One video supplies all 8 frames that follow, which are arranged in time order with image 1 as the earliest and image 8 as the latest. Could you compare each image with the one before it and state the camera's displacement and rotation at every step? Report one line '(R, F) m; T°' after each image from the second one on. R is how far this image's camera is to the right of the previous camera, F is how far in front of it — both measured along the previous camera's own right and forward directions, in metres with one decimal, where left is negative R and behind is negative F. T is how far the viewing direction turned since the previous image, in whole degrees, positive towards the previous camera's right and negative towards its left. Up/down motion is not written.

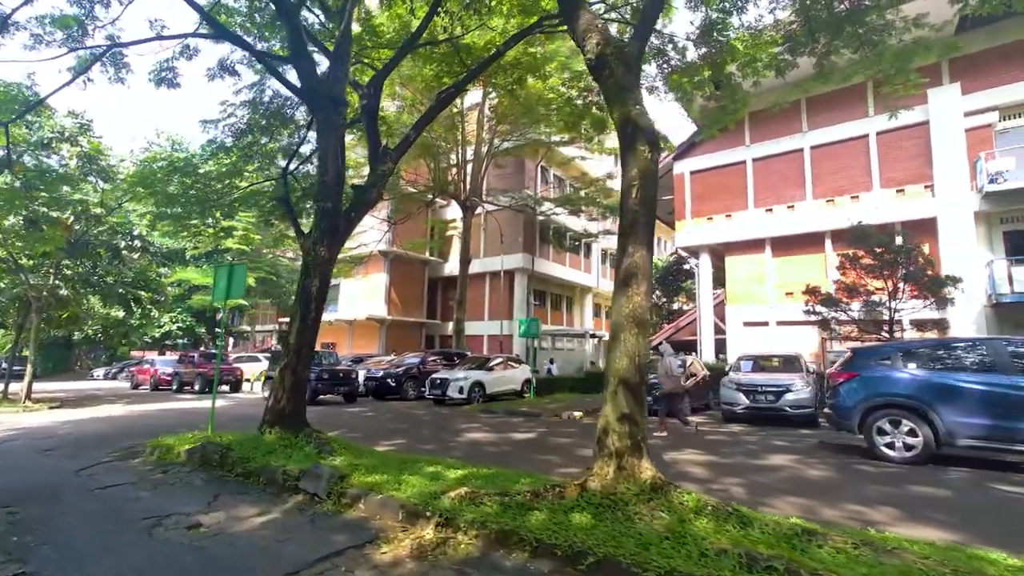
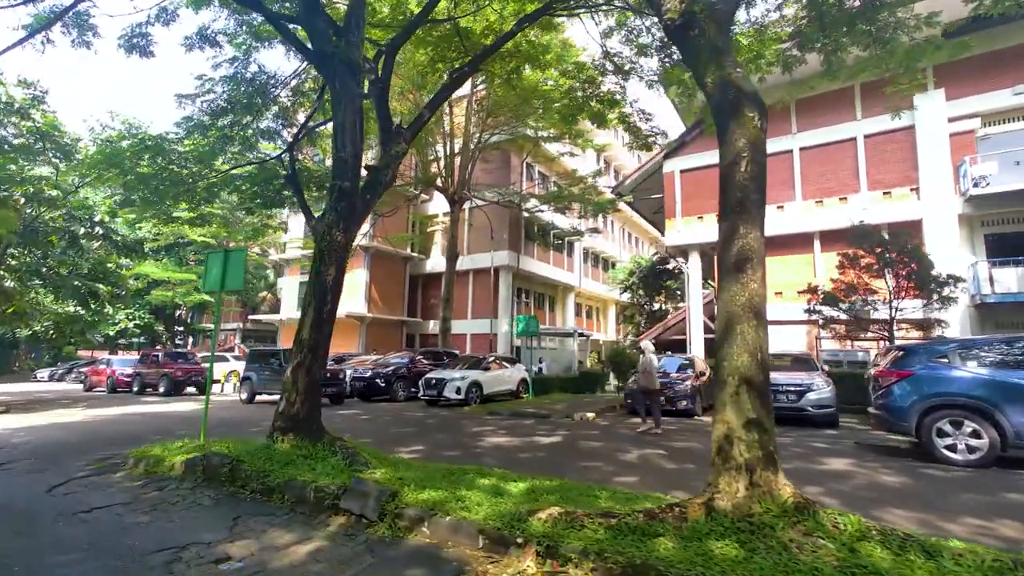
(-0.9, +0.6) m; +4°
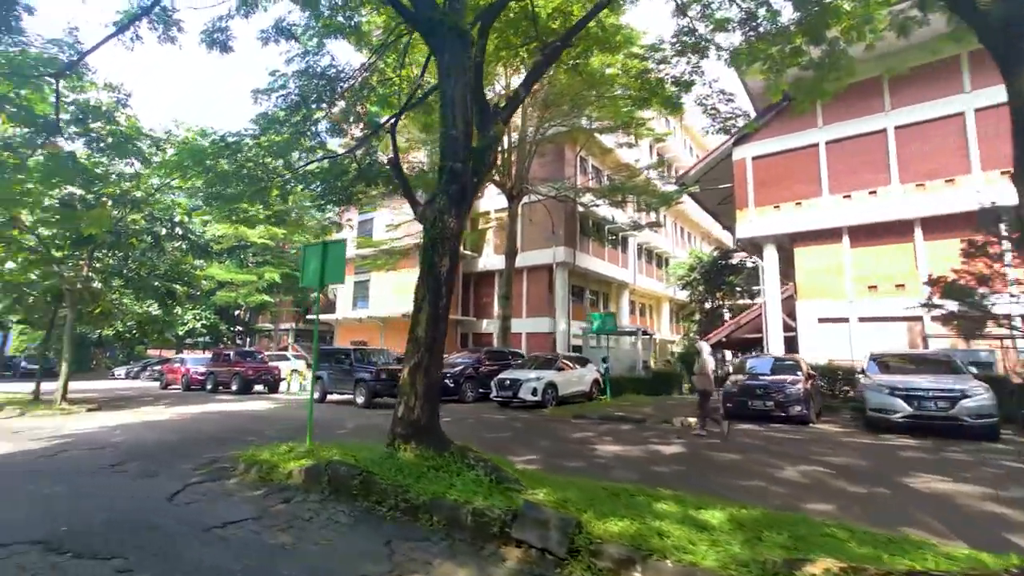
(-1.1, +0.7) m; -5°
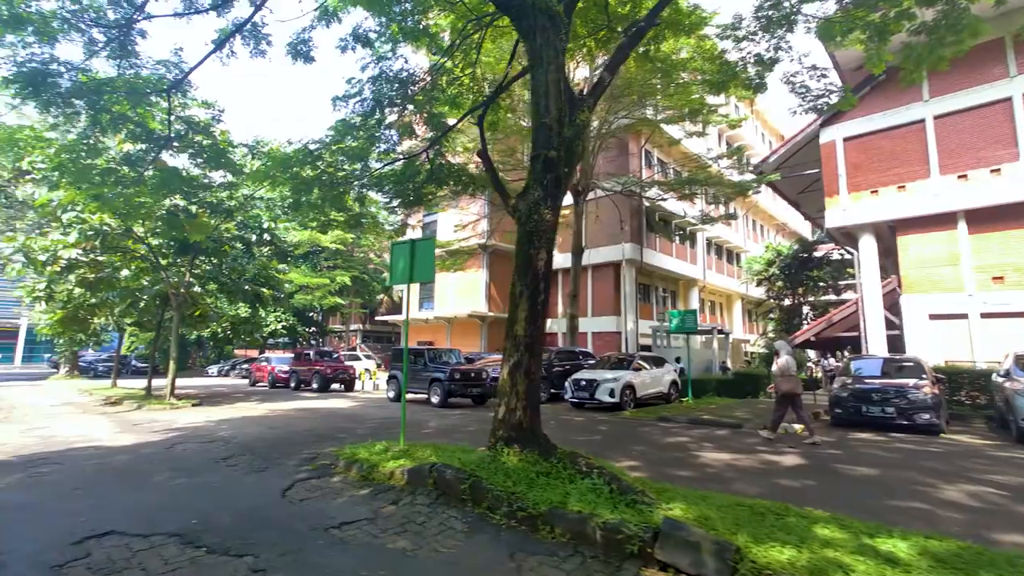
(-0.5, +0.3) m; -7°
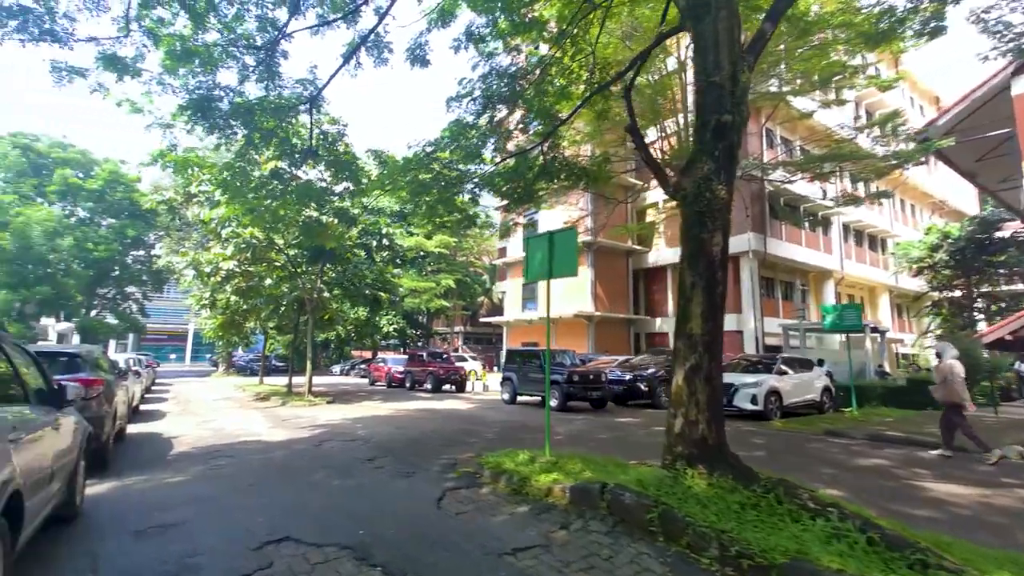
(-0.7, +0.5) m; -12°
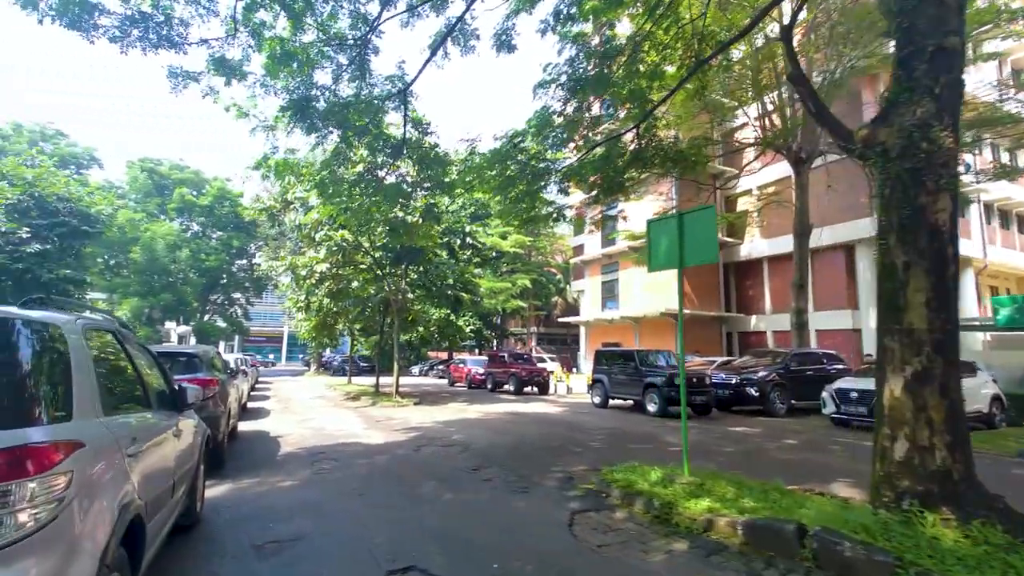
(-0.6, +0.6) m; -9°
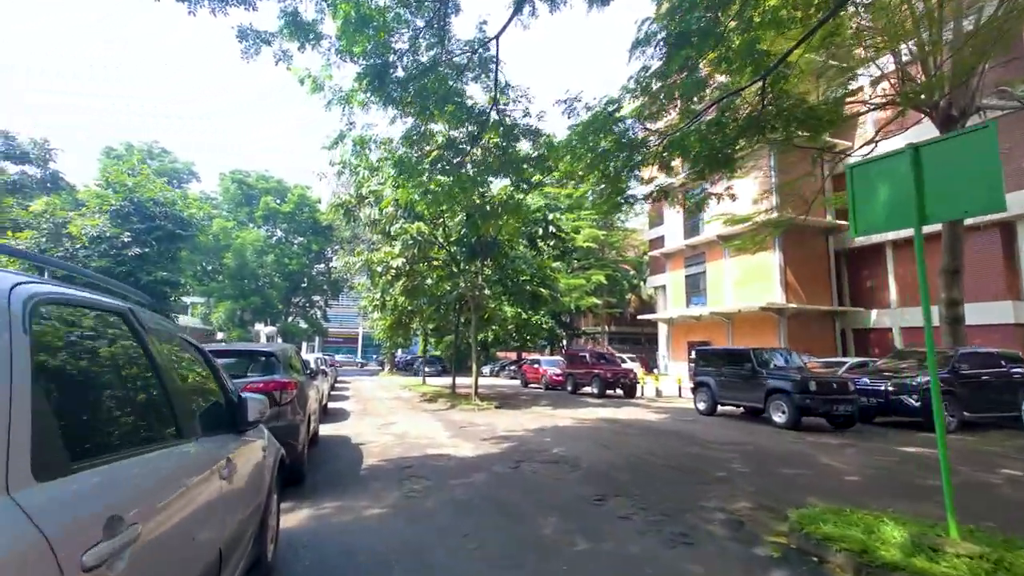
(-0.7, +1.2) m; -8°
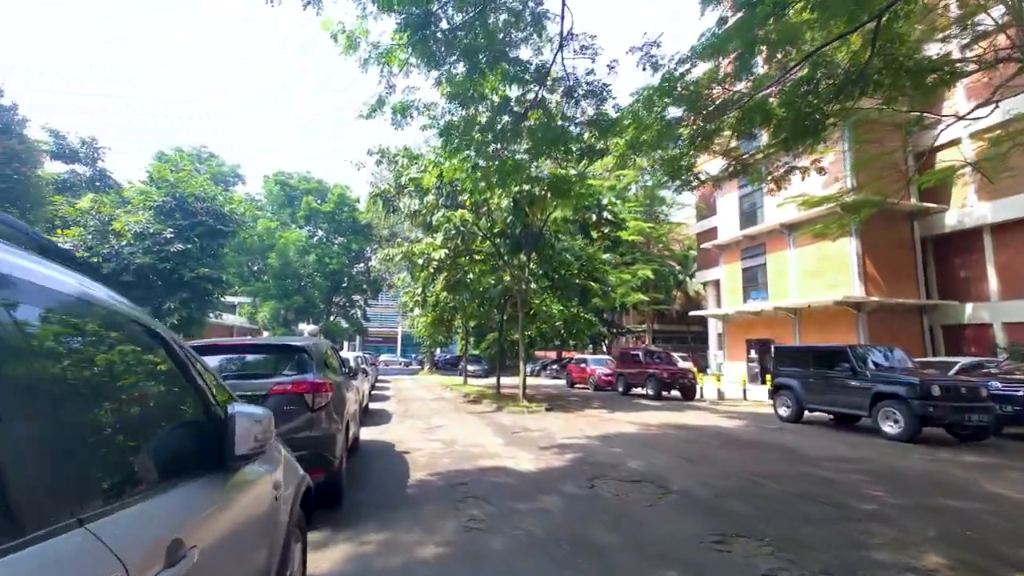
(-0.4, +1.1) m; -4°
